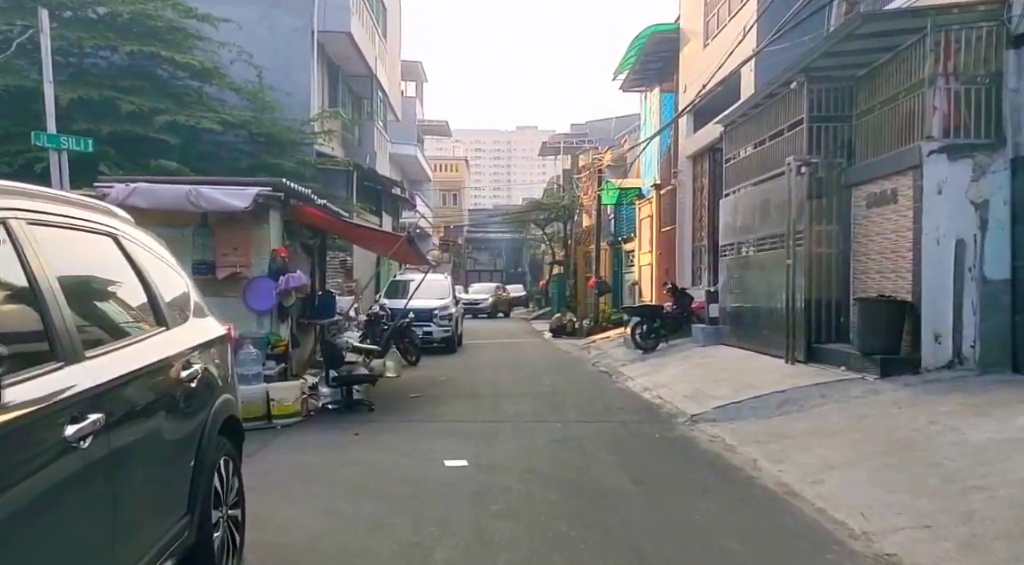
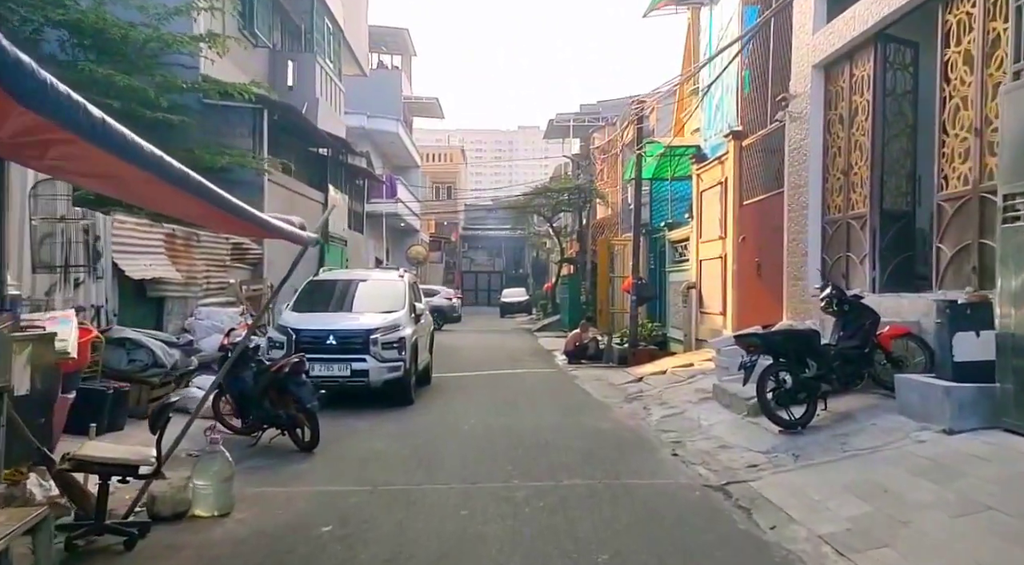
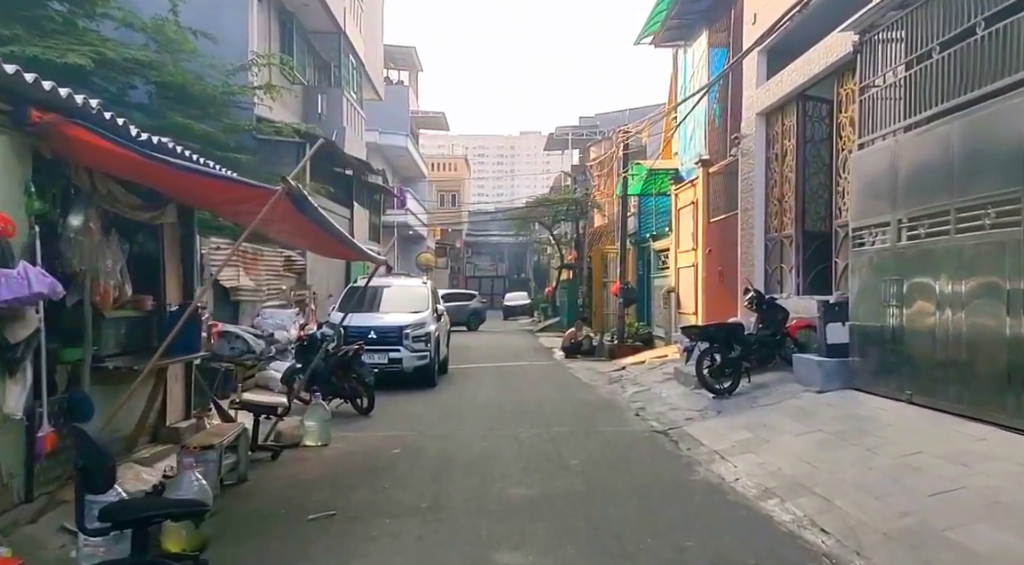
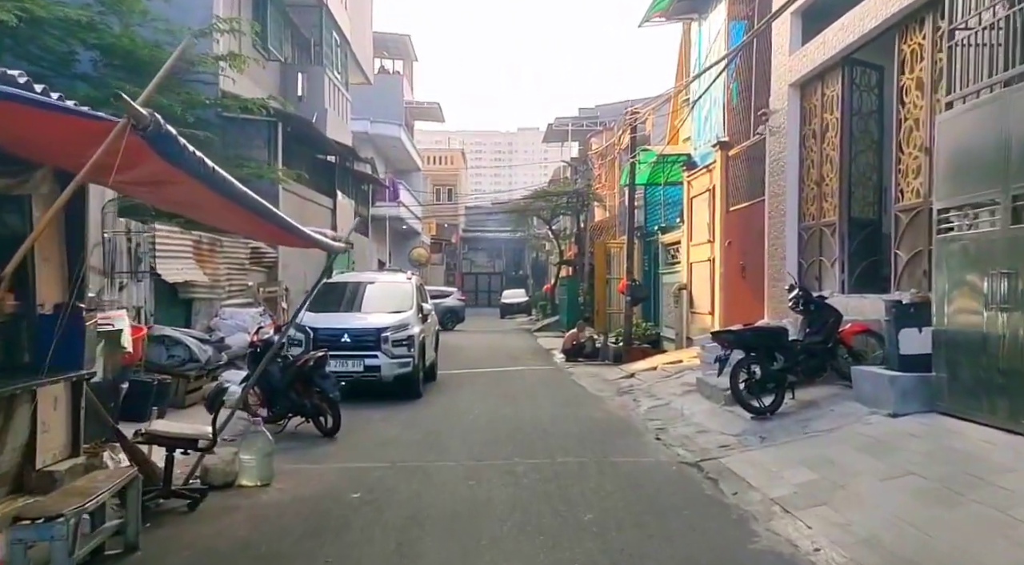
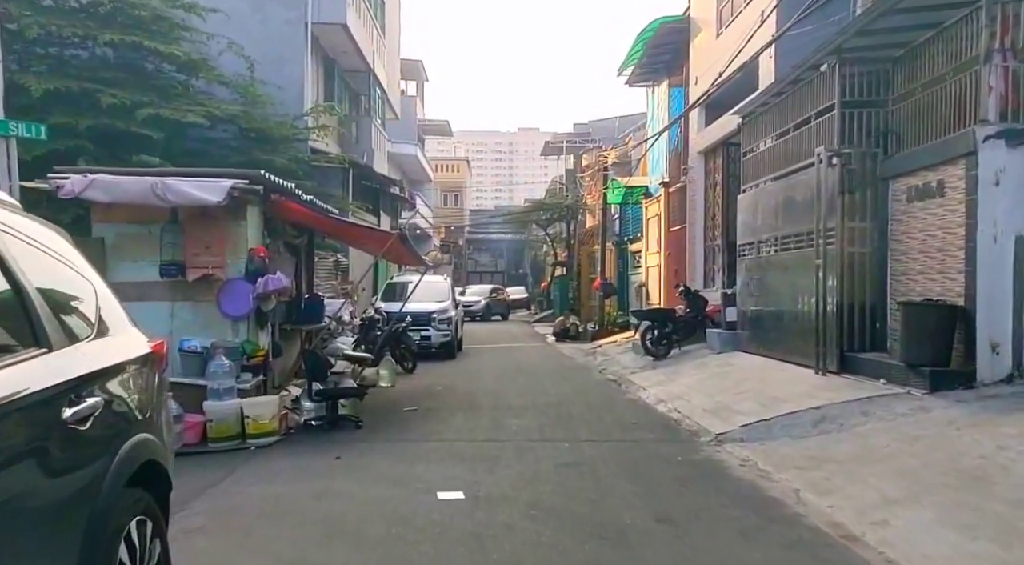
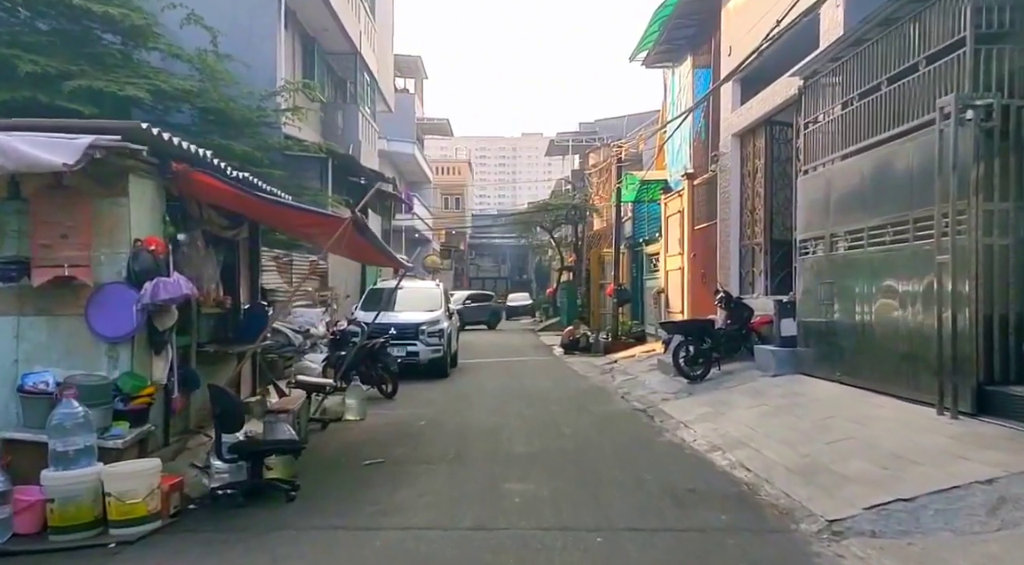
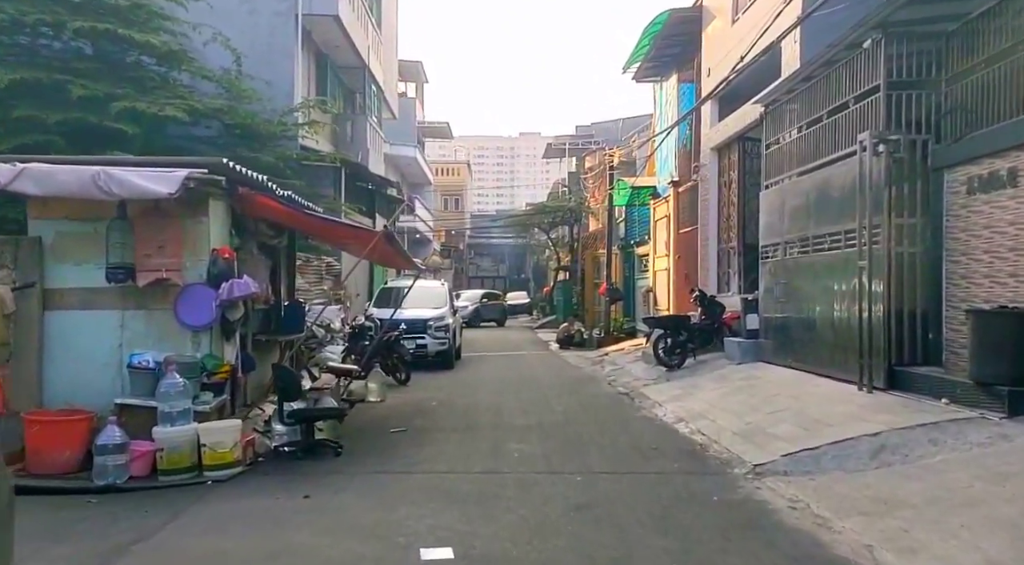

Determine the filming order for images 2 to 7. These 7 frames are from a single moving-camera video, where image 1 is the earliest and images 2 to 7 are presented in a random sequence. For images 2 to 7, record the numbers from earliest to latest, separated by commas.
5, 7, 6, 3, 4, 2
